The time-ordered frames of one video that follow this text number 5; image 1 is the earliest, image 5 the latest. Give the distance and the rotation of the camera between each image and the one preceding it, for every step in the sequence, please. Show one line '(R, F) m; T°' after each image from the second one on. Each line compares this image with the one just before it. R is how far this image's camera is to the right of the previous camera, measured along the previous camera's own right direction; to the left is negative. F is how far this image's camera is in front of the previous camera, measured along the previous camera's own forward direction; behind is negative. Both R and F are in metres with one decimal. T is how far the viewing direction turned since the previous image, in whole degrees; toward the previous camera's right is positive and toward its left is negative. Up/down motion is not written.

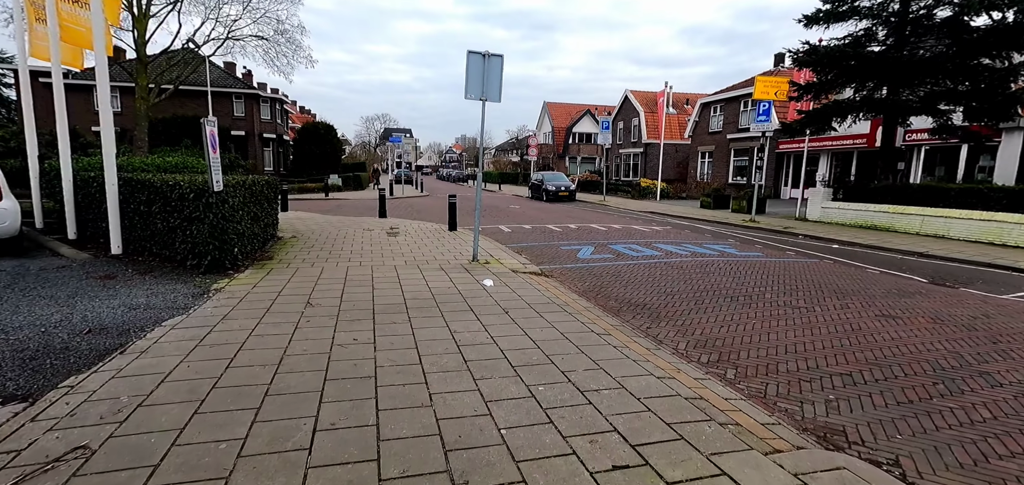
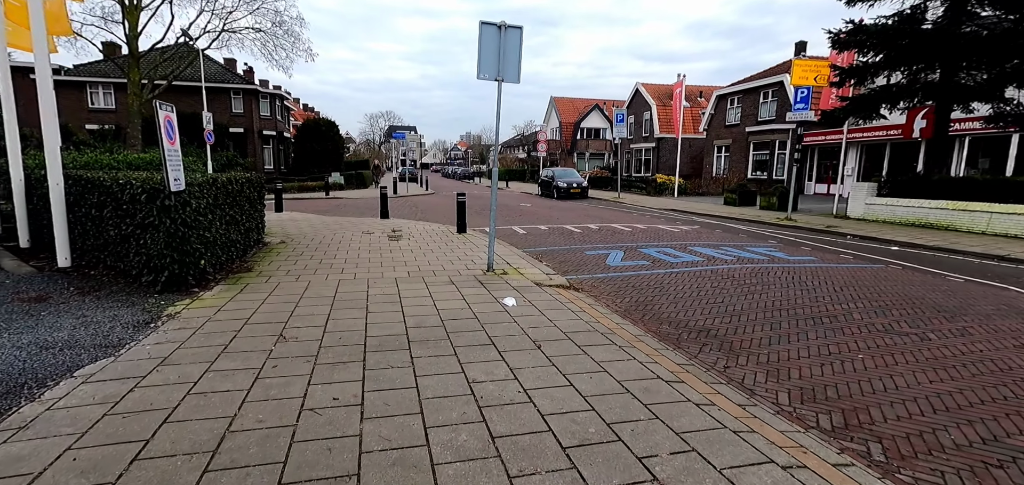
(-0.2, +1.2) m; -1°
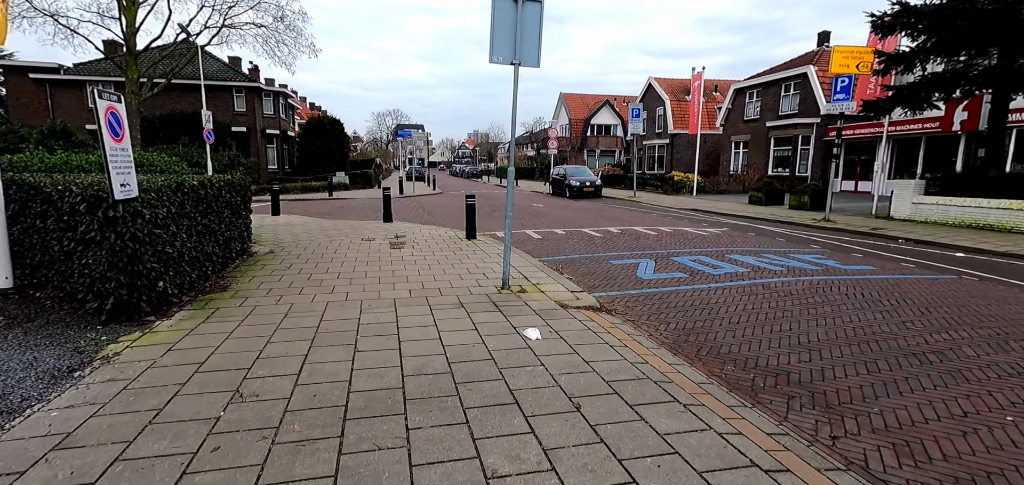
(-0.1, +1.0) m; -1°
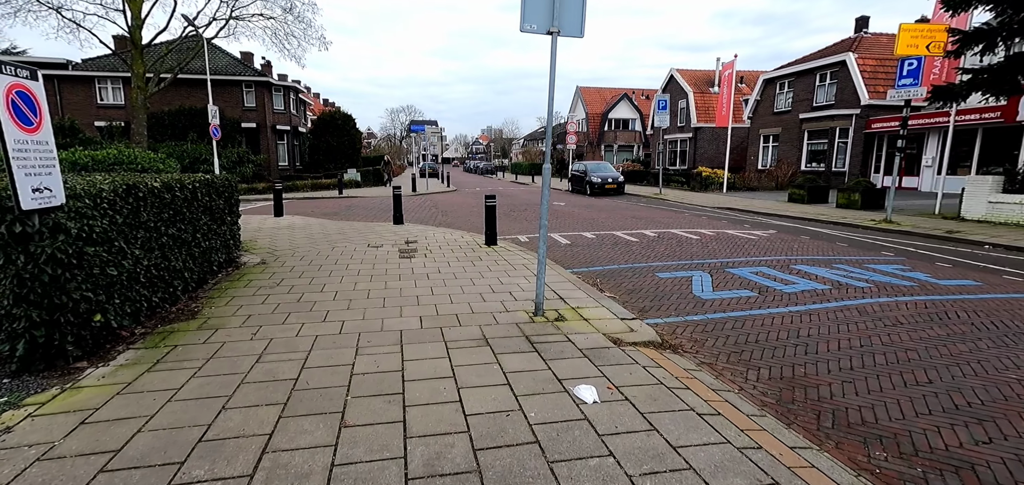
(-0.2, +1.1) m; -2°
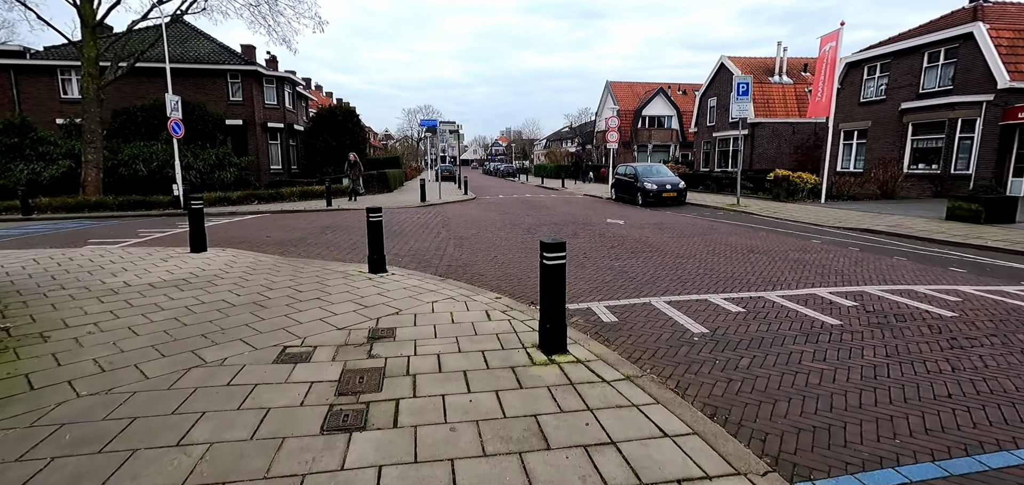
(-0.5, +4.7) m; -2°
